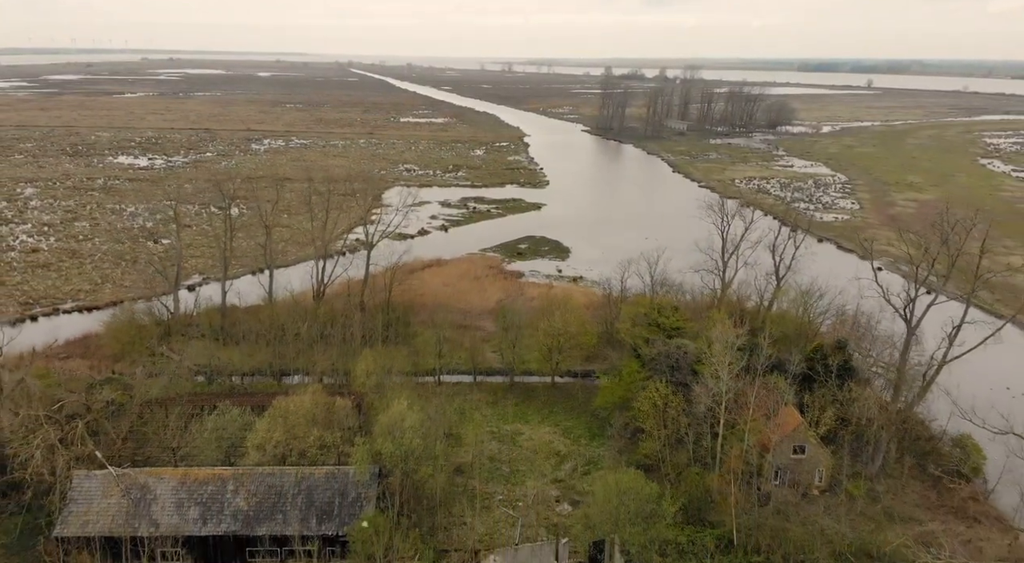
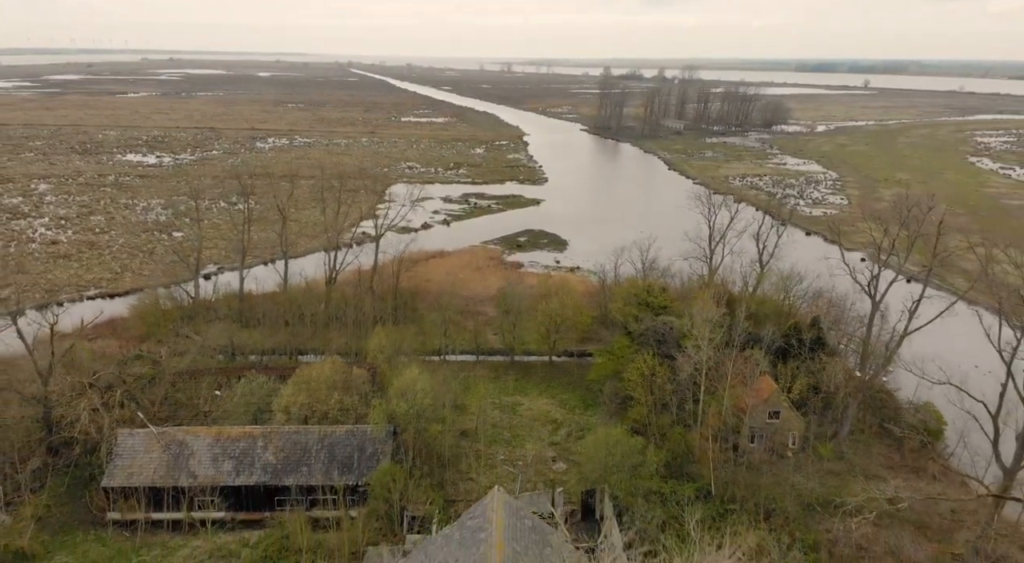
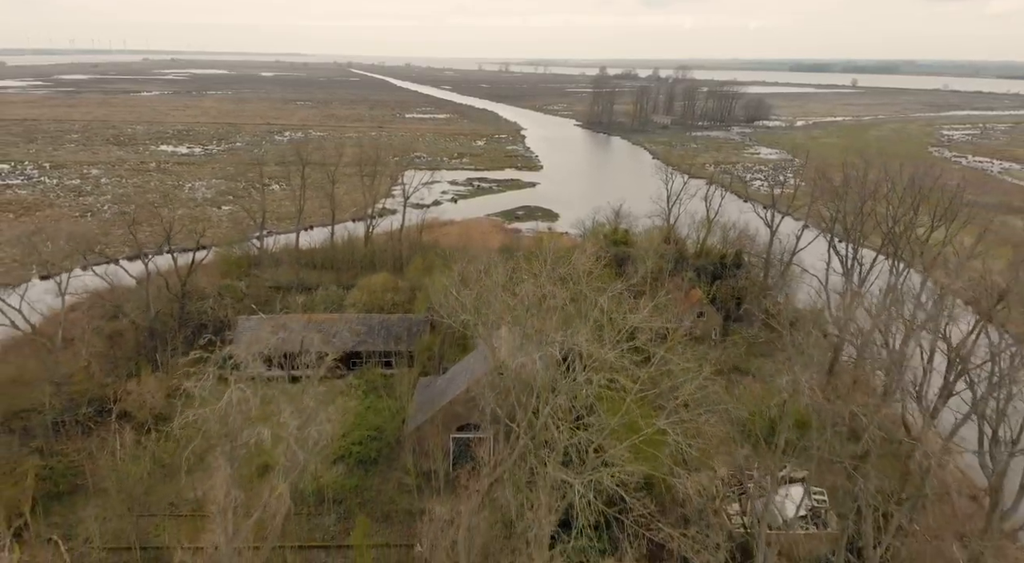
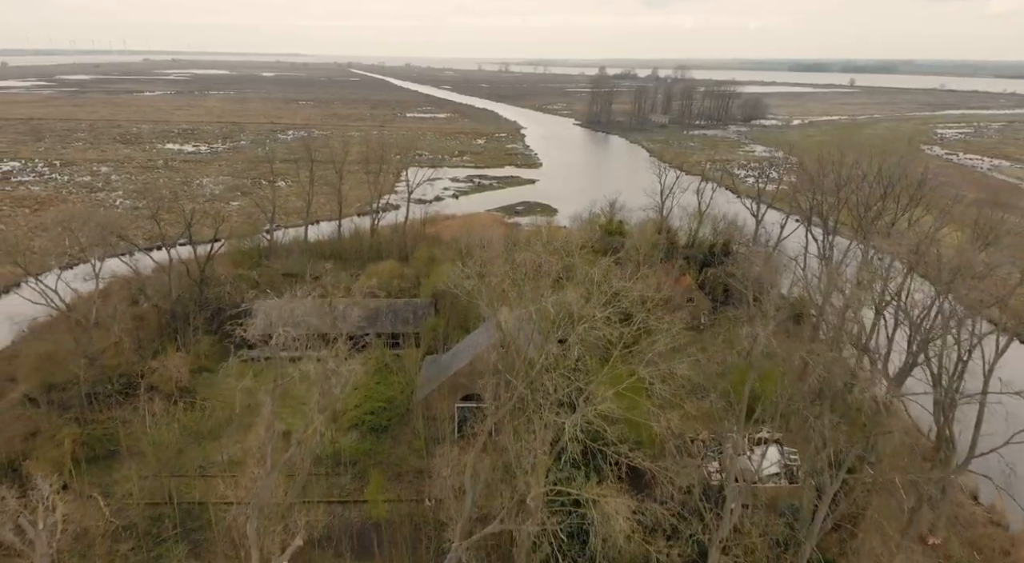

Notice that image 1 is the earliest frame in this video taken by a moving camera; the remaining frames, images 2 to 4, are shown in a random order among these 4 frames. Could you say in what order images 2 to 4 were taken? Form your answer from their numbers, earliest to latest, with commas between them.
2, 3, 4
